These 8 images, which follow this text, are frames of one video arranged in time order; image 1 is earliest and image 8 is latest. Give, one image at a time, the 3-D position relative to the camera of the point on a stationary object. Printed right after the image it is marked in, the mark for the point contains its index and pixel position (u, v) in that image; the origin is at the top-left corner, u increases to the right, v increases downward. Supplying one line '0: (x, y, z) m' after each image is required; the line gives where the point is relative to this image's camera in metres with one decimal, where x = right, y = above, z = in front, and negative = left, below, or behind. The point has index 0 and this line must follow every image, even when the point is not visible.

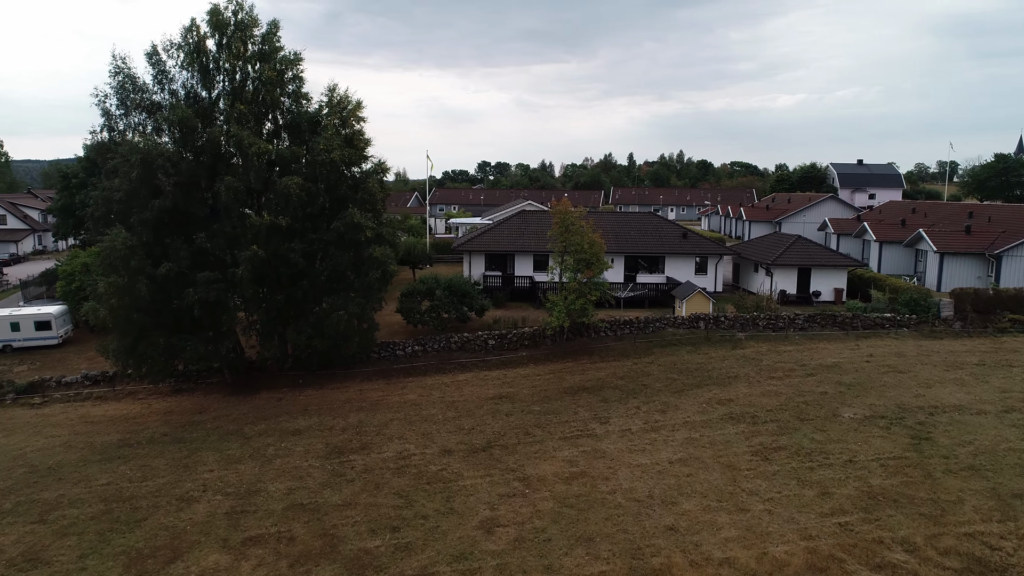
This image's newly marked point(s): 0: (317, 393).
0: (-5.1, -2.8, +19.1) m
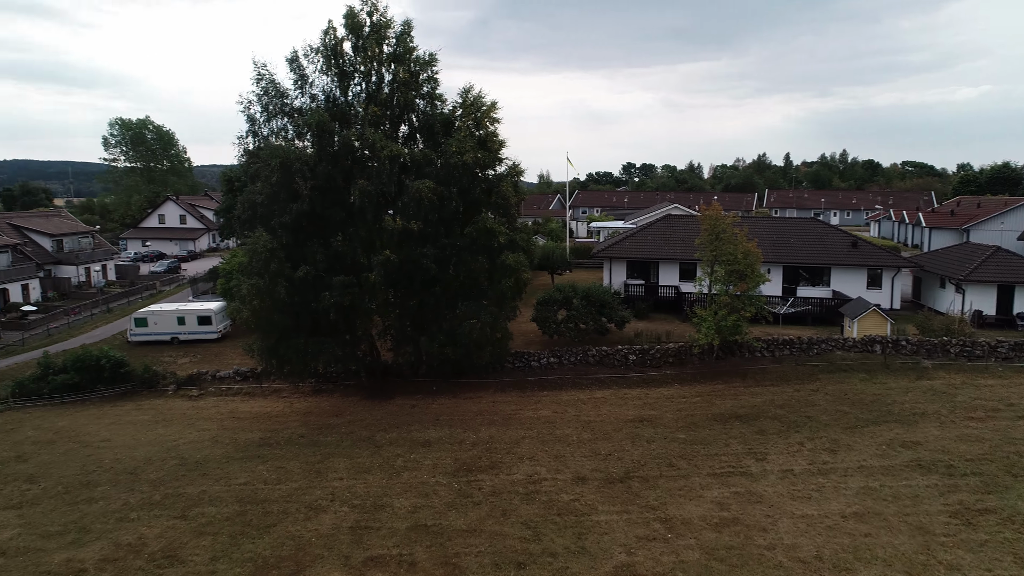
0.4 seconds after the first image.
0: (-1.6, -3.0, +18.6) m
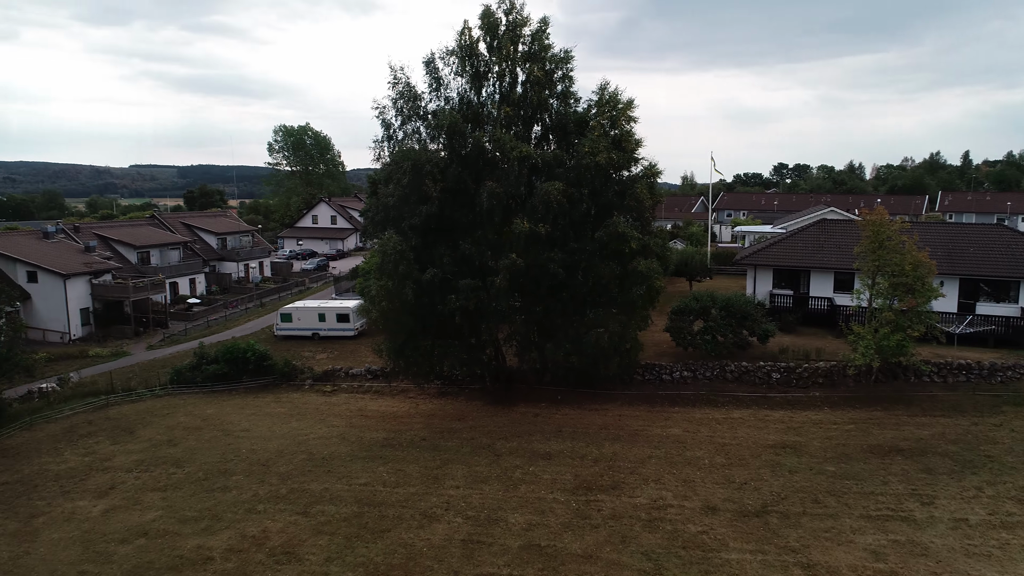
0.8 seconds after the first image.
0: (+1.6, -3.1, +17.8) m
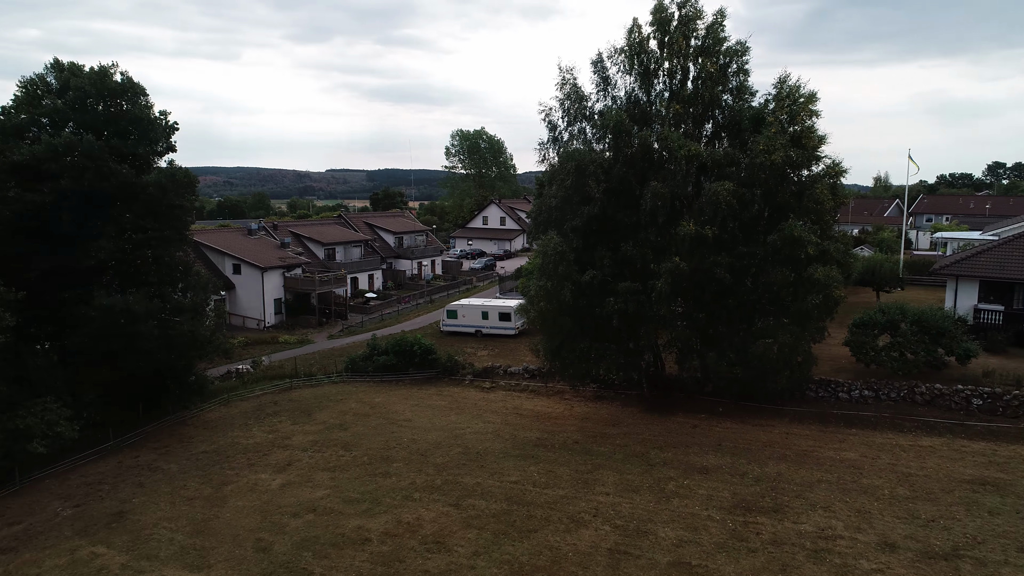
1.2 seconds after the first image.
0: (+5.3, -3.3, +16.8) m
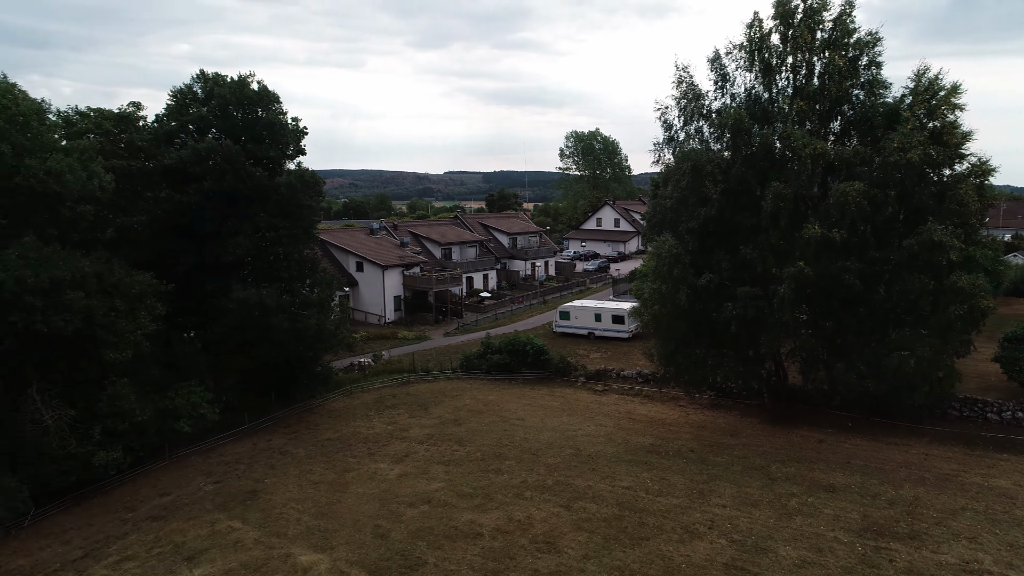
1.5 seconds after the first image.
0: (+7.8, -3.4, +15.7) m
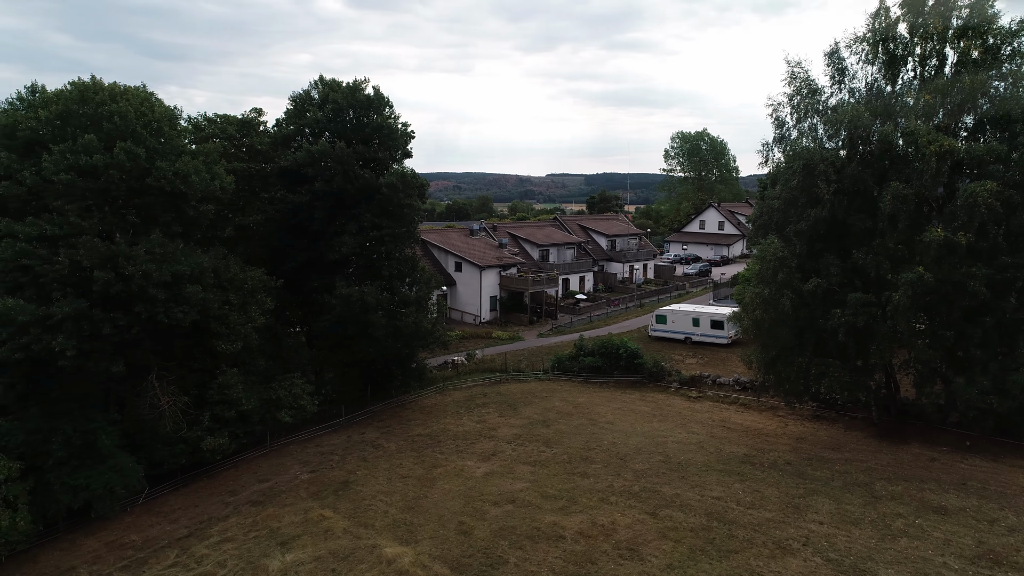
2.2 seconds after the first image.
0: (+9.6, -3.6, +14.4) m
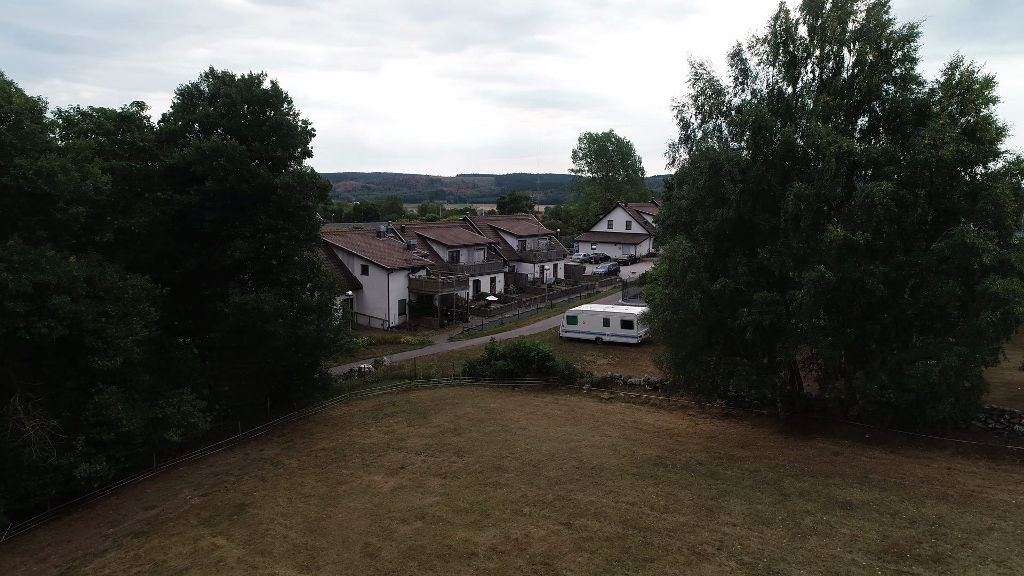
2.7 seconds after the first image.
0: (+7.8, -3.5, +14.8) m
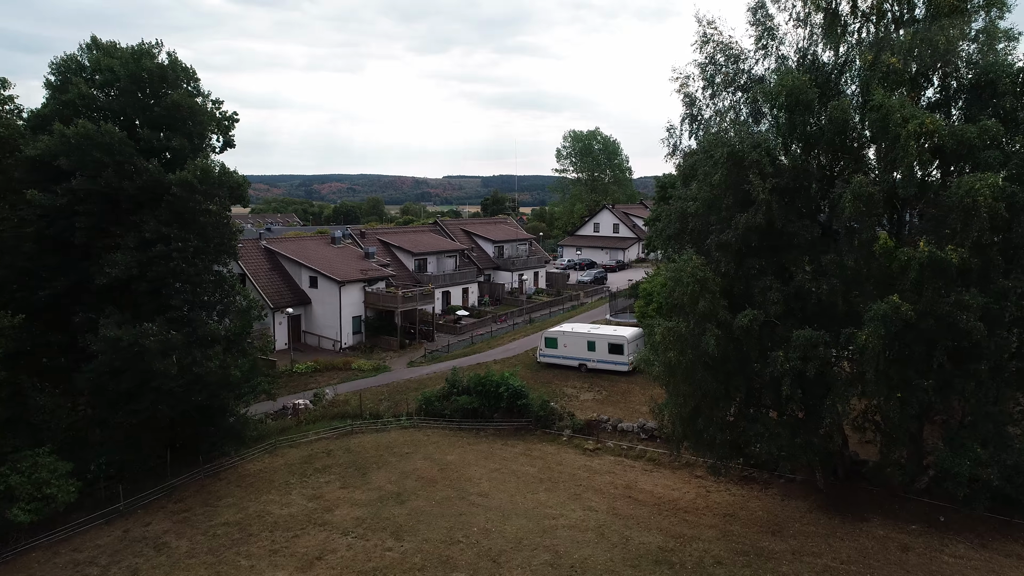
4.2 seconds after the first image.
0: (+7.0, -4.0, +10.7) m
